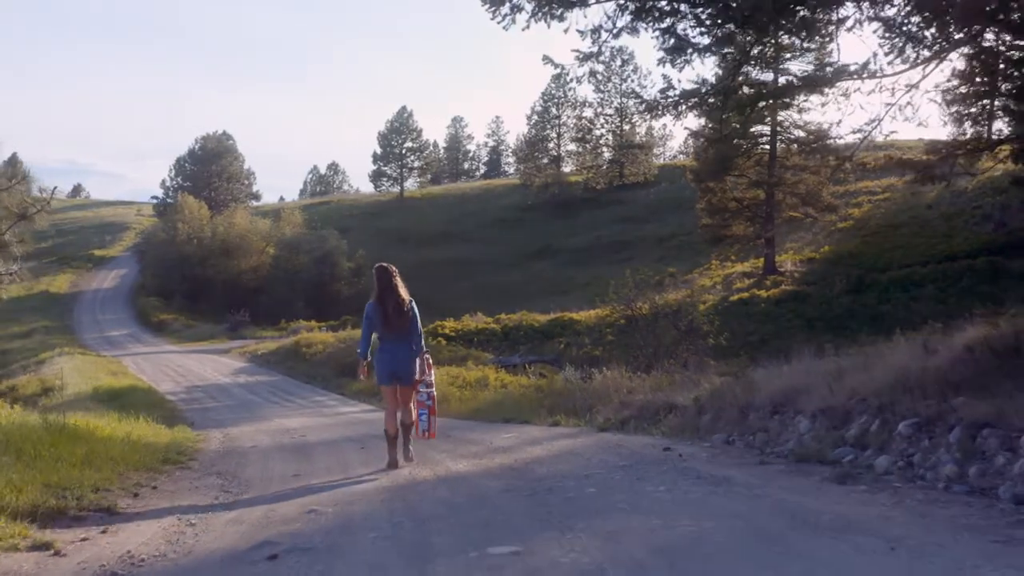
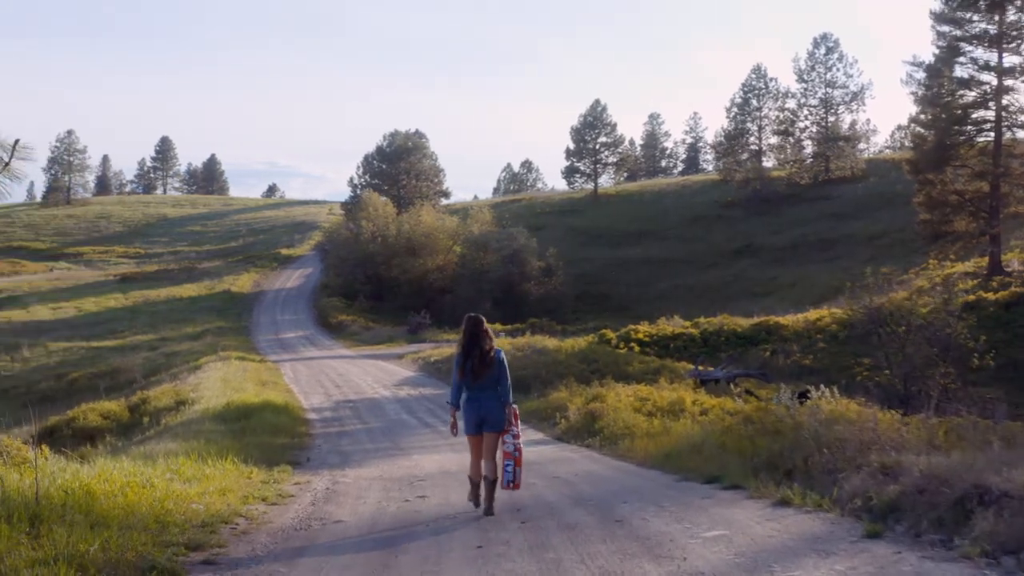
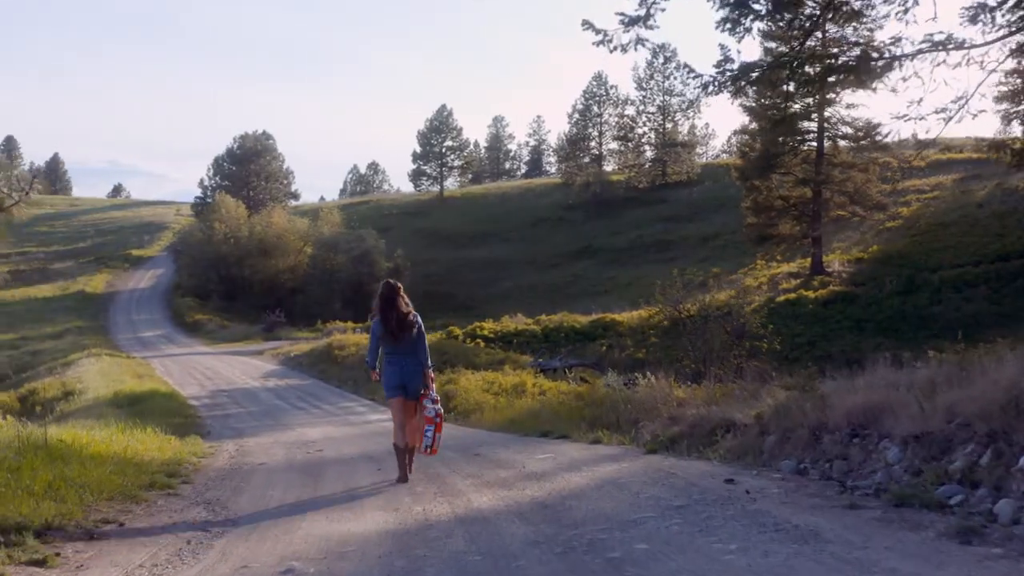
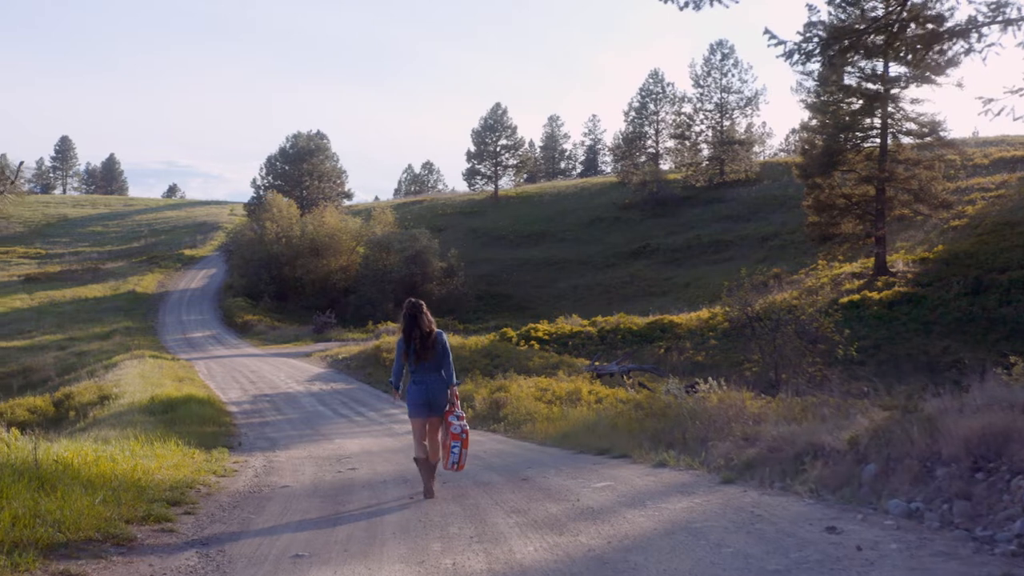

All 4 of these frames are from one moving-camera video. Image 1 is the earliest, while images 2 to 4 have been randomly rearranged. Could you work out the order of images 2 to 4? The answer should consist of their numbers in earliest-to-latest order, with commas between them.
3, 4, 2
